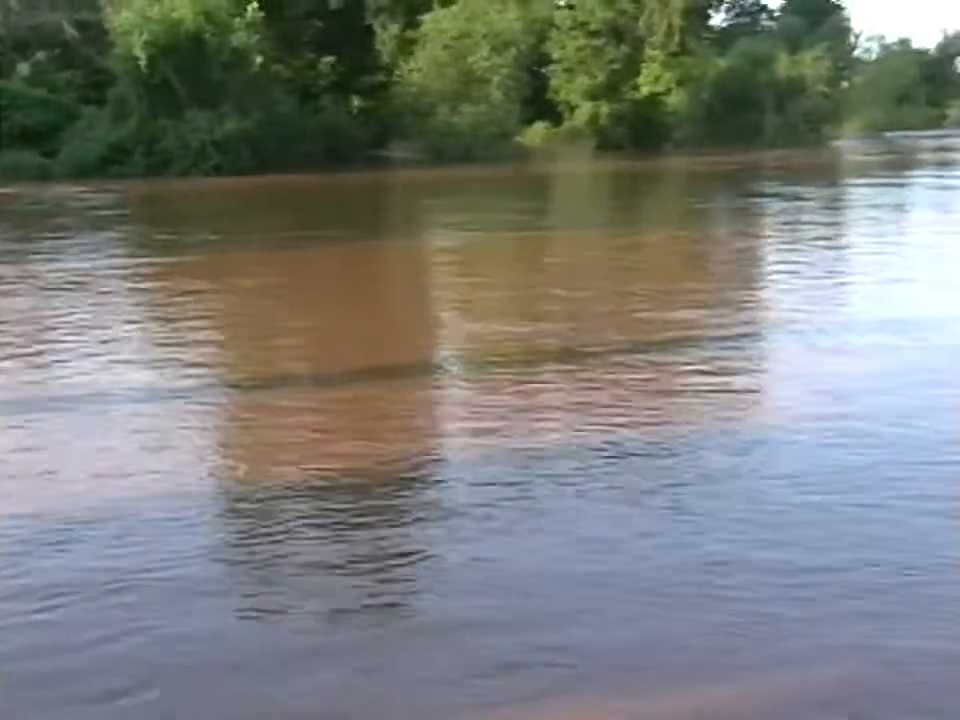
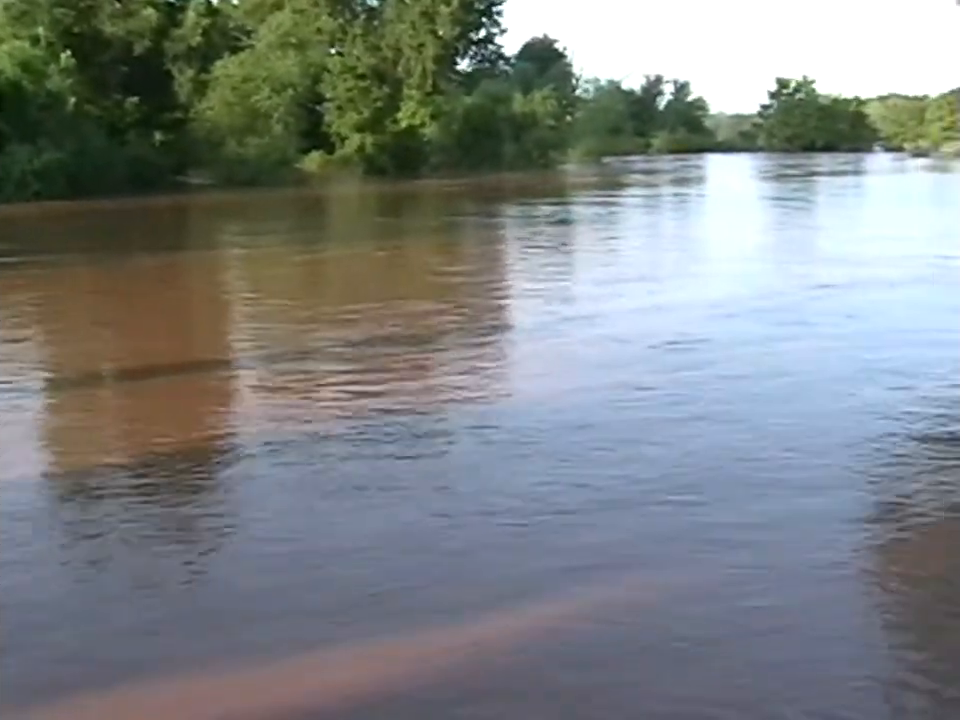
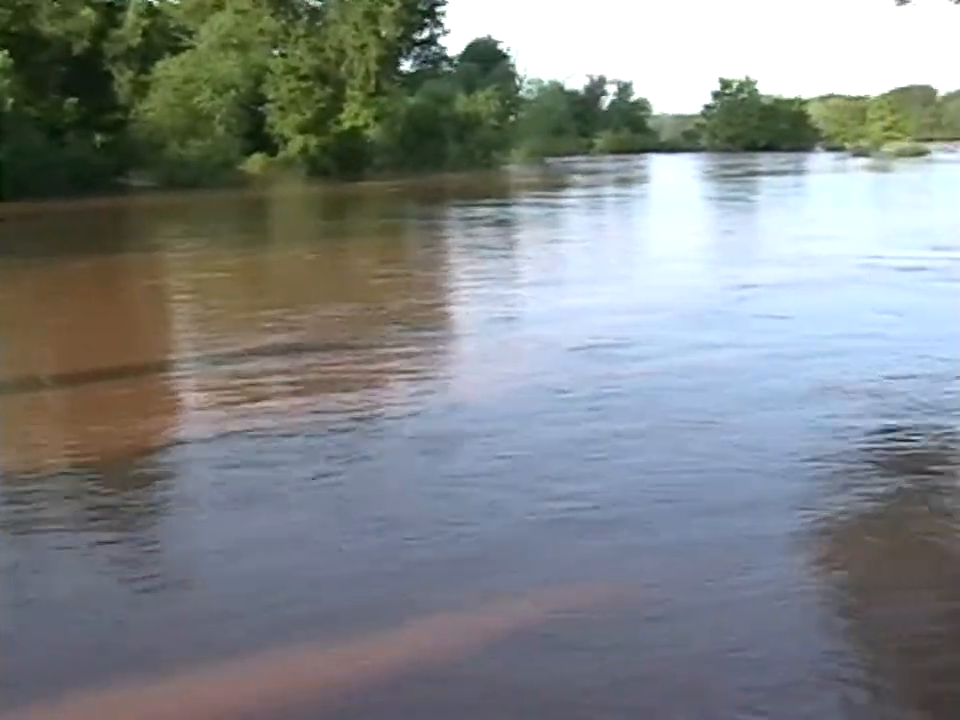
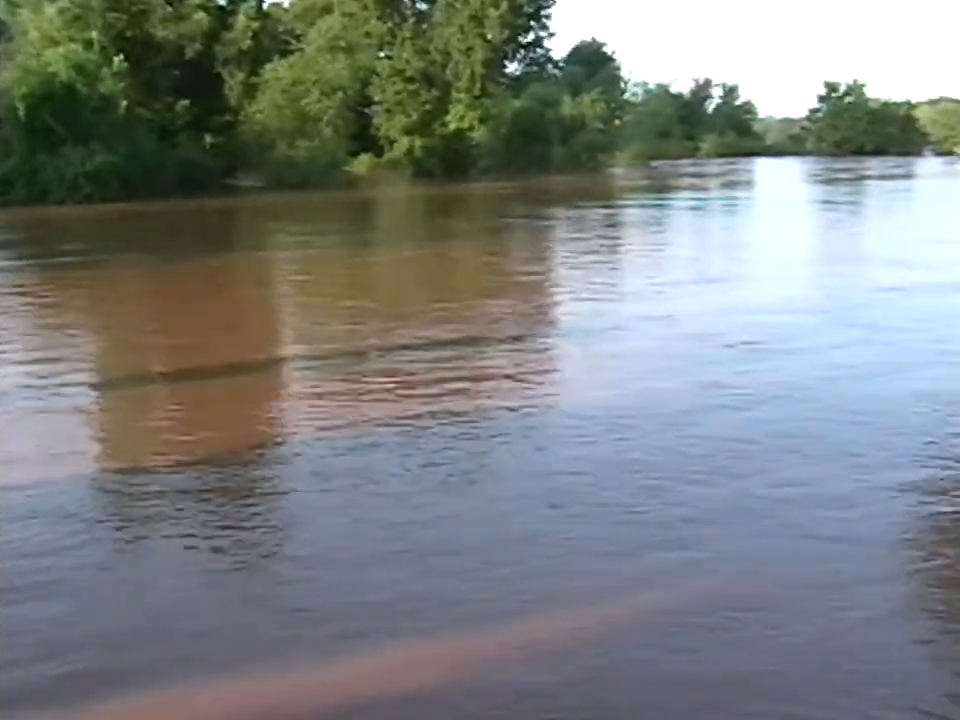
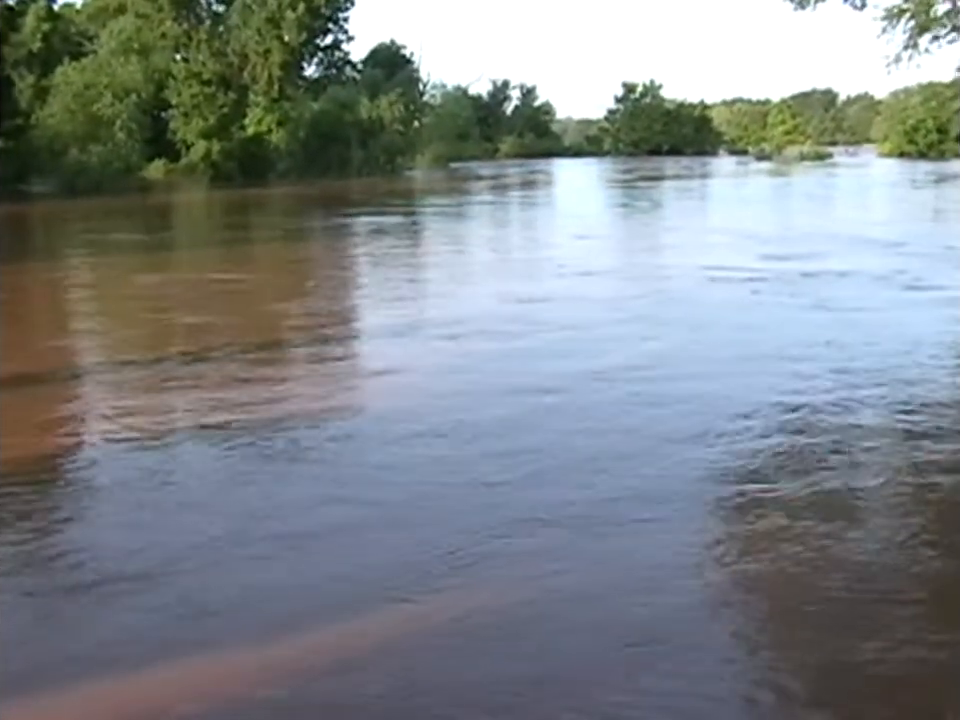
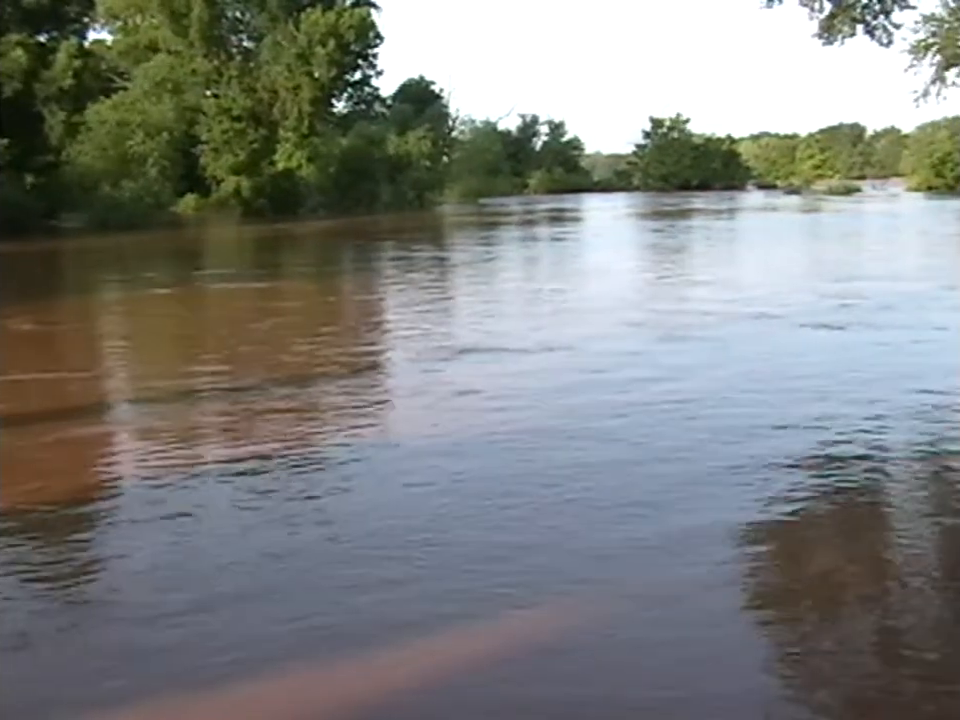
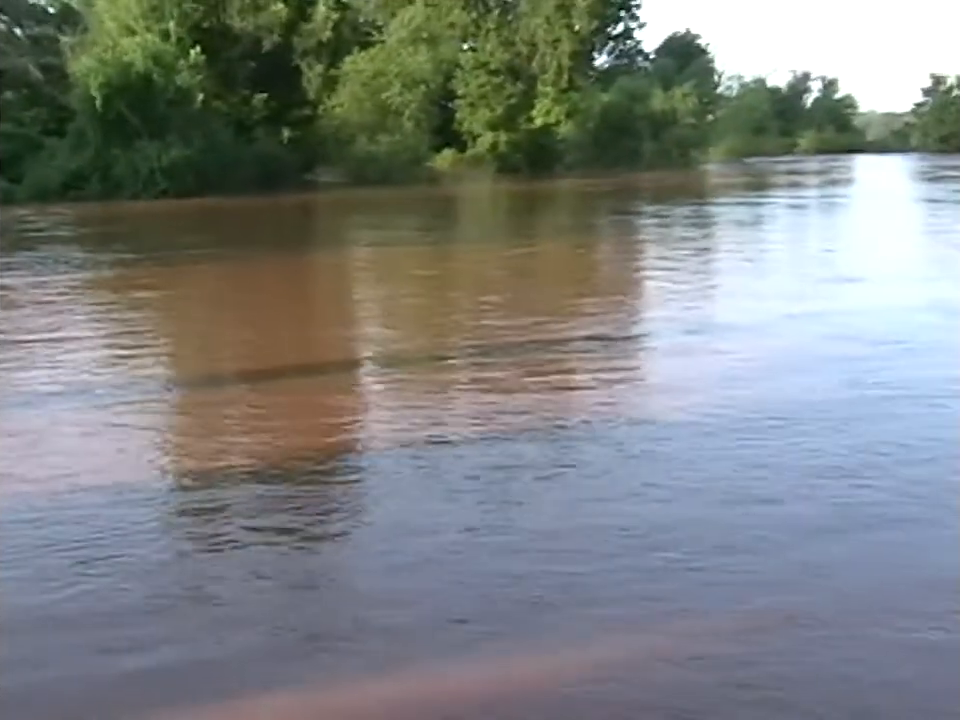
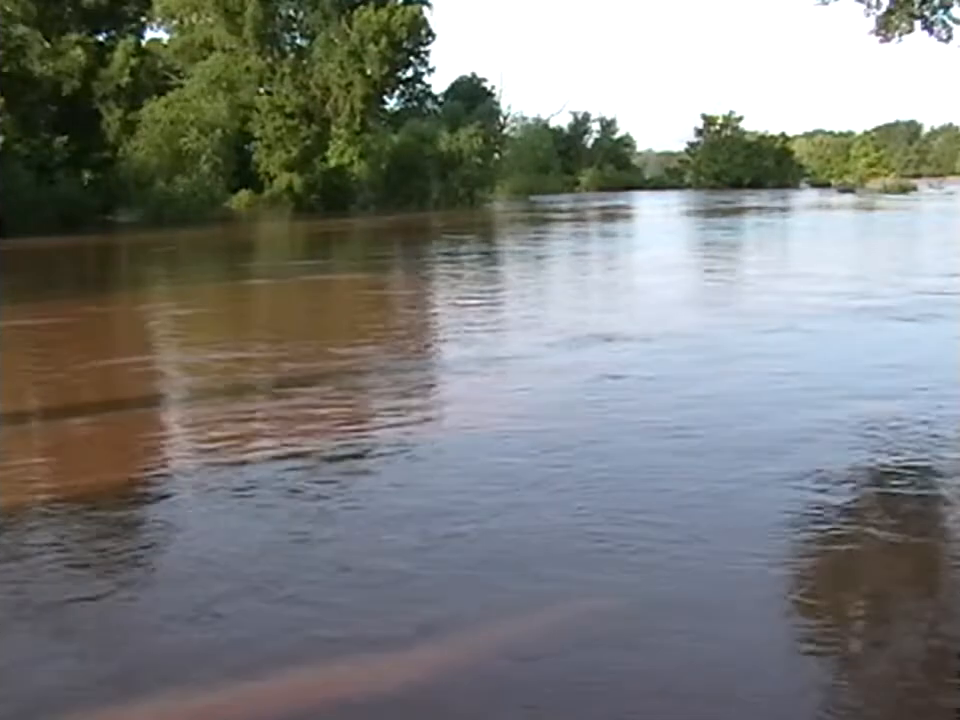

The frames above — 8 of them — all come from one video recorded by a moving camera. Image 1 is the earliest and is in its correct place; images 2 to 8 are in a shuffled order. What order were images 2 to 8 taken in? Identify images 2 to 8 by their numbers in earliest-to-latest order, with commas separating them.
7, 4, 2, 3, 5, 8, 6
